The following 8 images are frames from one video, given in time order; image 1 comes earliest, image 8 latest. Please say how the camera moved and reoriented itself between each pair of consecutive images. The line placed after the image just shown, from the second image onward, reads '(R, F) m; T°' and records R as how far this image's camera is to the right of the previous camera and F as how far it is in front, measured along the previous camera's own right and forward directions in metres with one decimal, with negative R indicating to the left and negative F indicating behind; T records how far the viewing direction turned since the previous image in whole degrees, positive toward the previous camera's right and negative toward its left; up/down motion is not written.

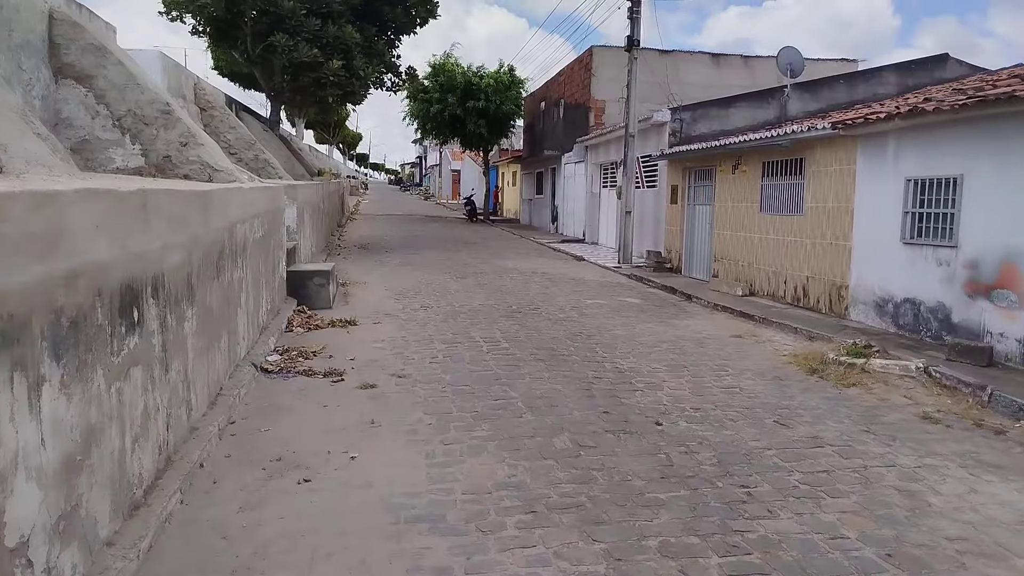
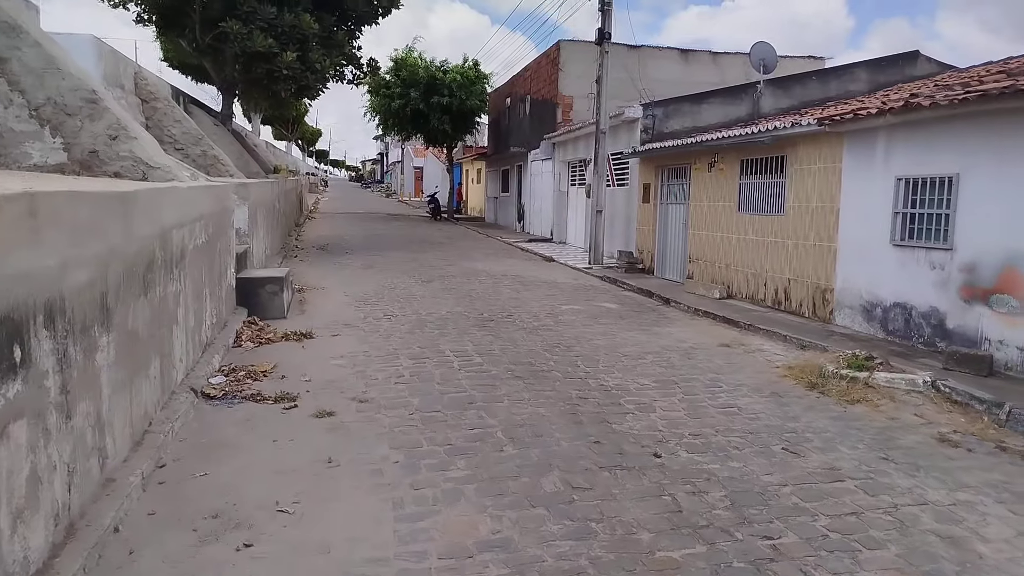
(-0.1, +0.6) m; +3°
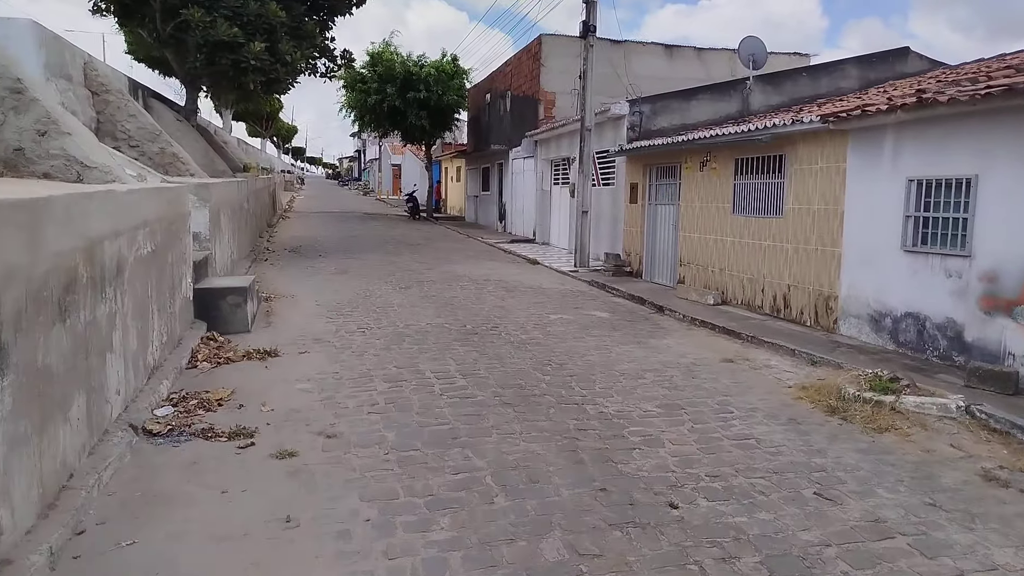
(-0.1, +0.7) m; +2°
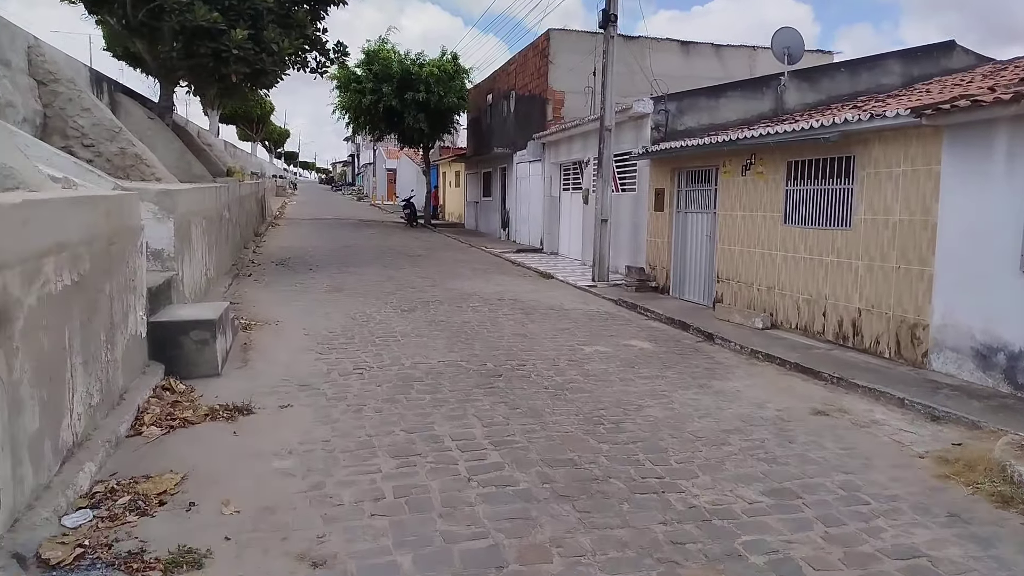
(-0.3, +1.5) m; 0°
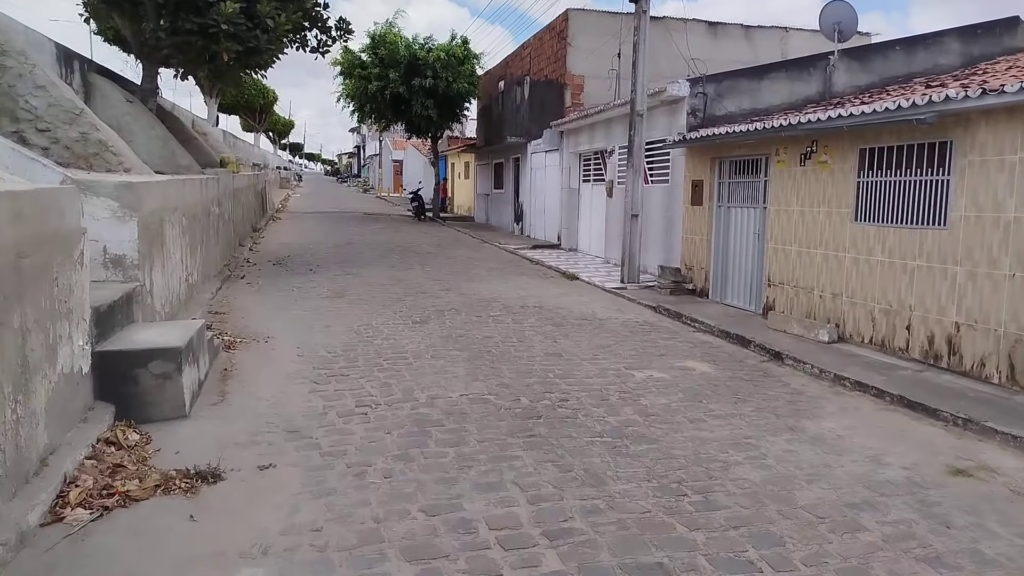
(-0.3, +1.3) m; 0°
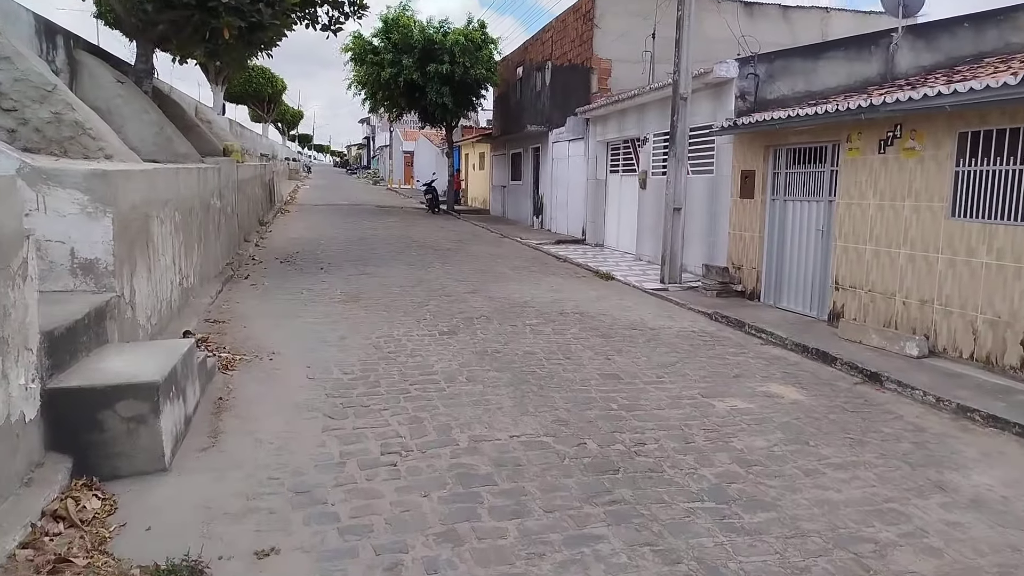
(-0.3, +1.1) m; -1°
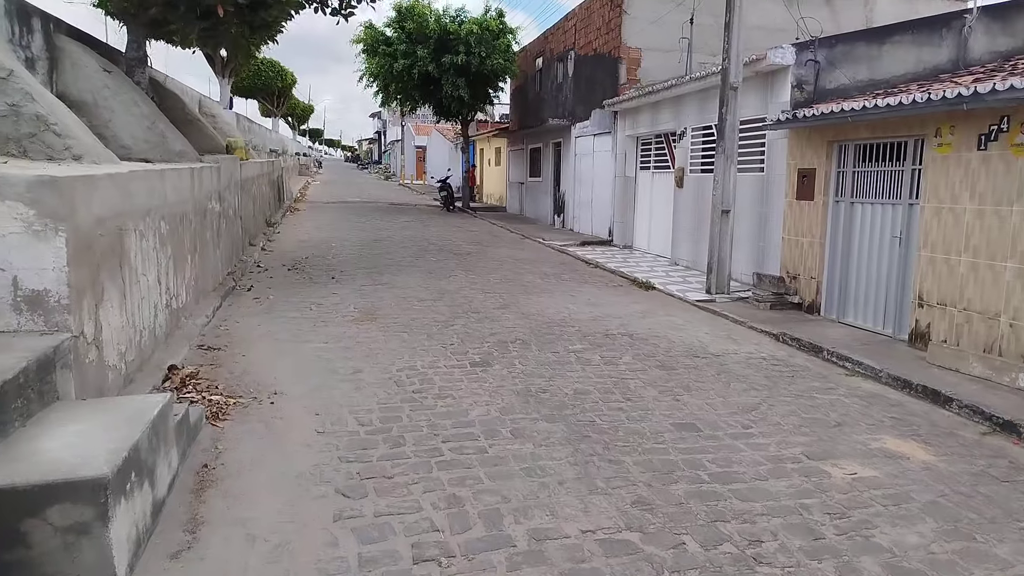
(-0.3, +1.1) m; -1°
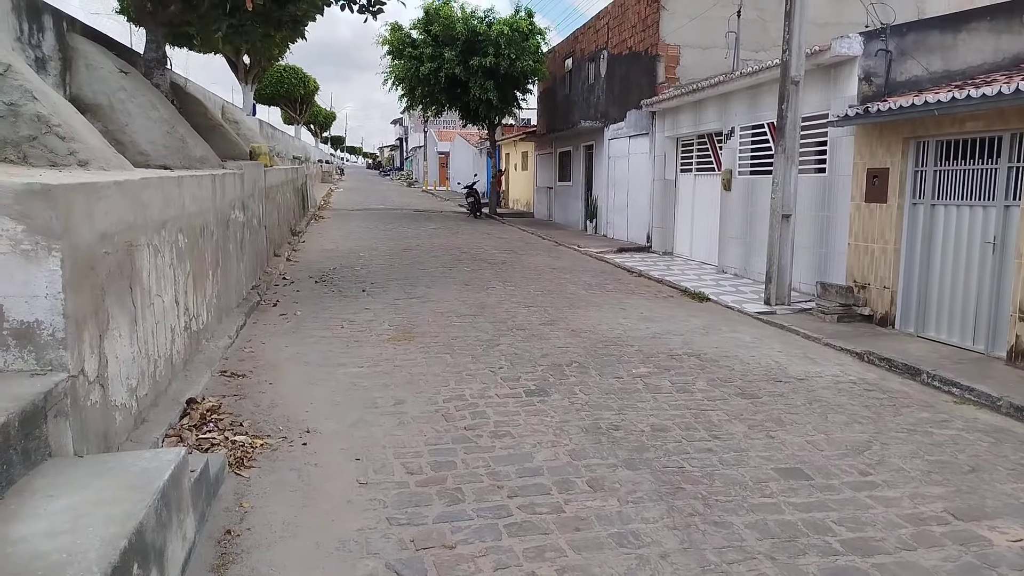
(-0.3, +0.7) m; -2°
